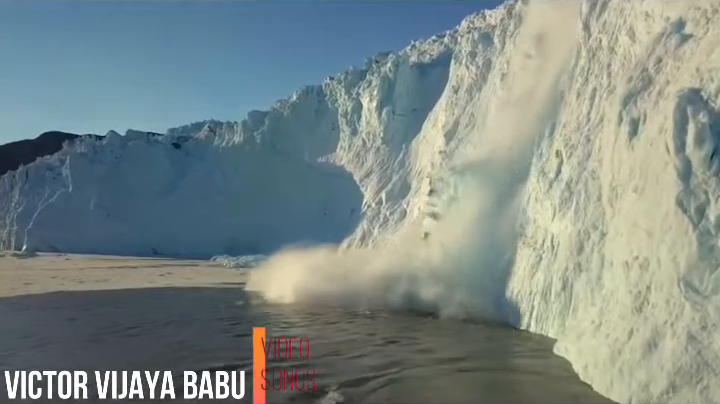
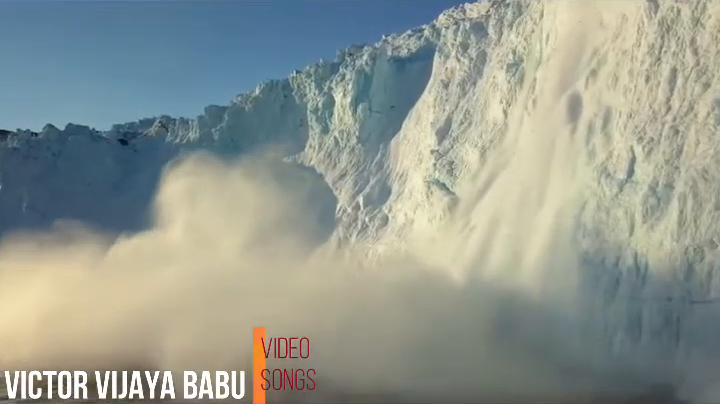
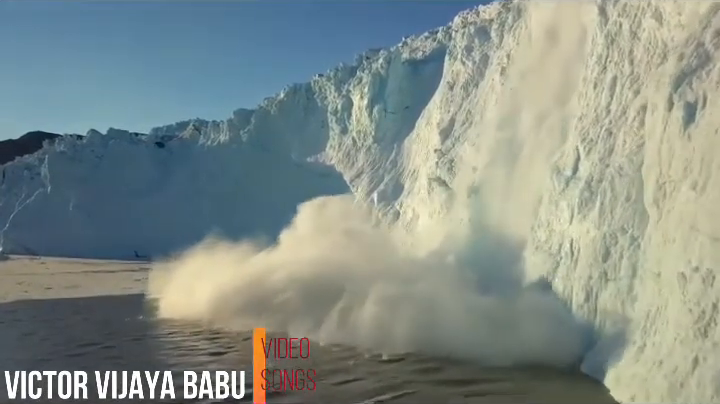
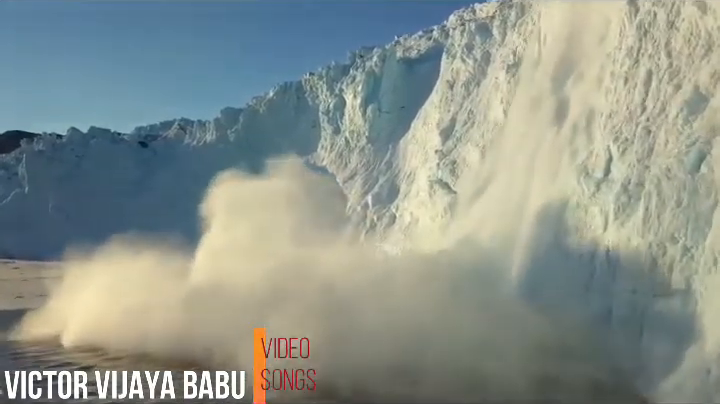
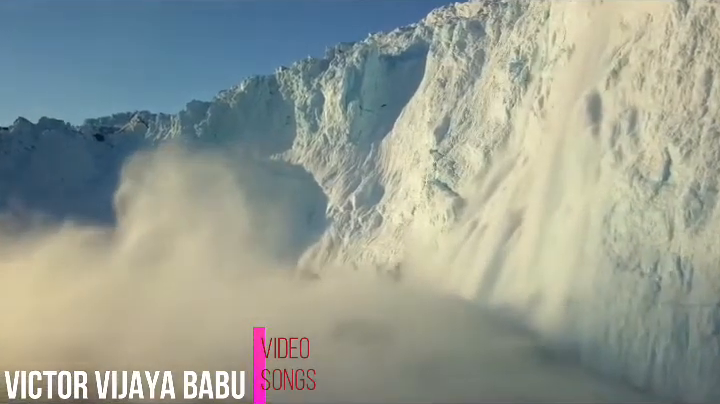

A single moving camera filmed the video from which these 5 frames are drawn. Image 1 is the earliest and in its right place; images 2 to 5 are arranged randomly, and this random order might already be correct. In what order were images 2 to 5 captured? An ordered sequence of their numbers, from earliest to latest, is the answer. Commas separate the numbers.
3, 4, 2, 5
